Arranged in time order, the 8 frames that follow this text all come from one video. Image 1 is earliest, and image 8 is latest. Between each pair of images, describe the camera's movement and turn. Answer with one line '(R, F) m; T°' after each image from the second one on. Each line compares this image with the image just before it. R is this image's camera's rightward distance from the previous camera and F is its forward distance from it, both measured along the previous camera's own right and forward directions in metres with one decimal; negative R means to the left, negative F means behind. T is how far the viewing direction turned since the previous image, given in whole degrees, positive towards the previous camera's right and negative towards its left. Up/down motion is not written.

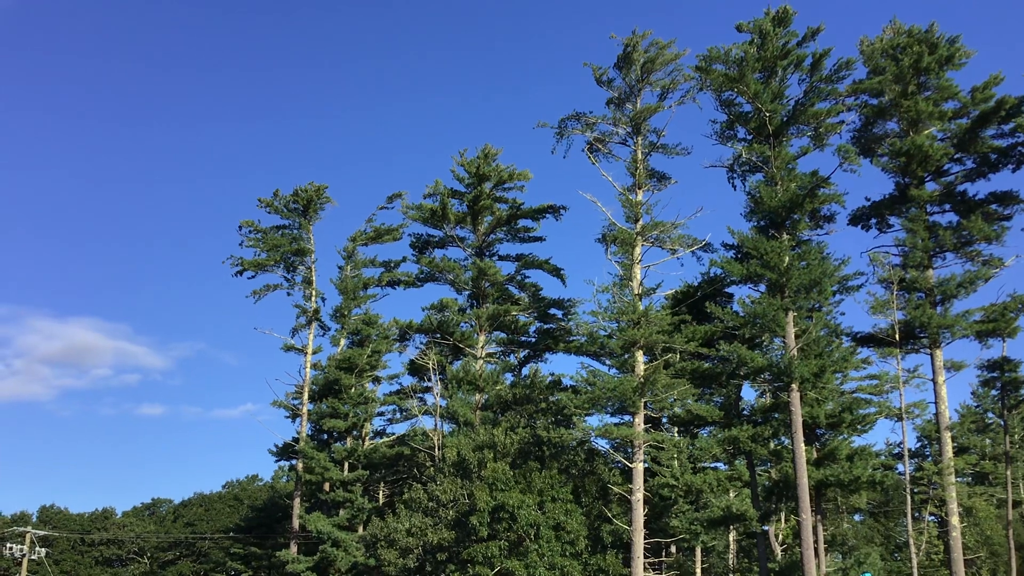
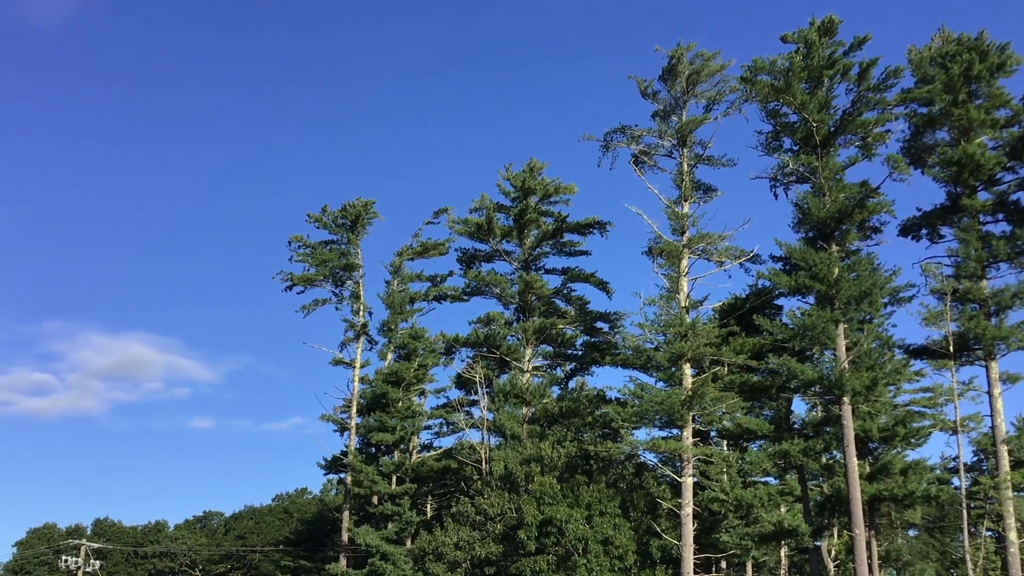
(0.0, -0.1) m; -3°
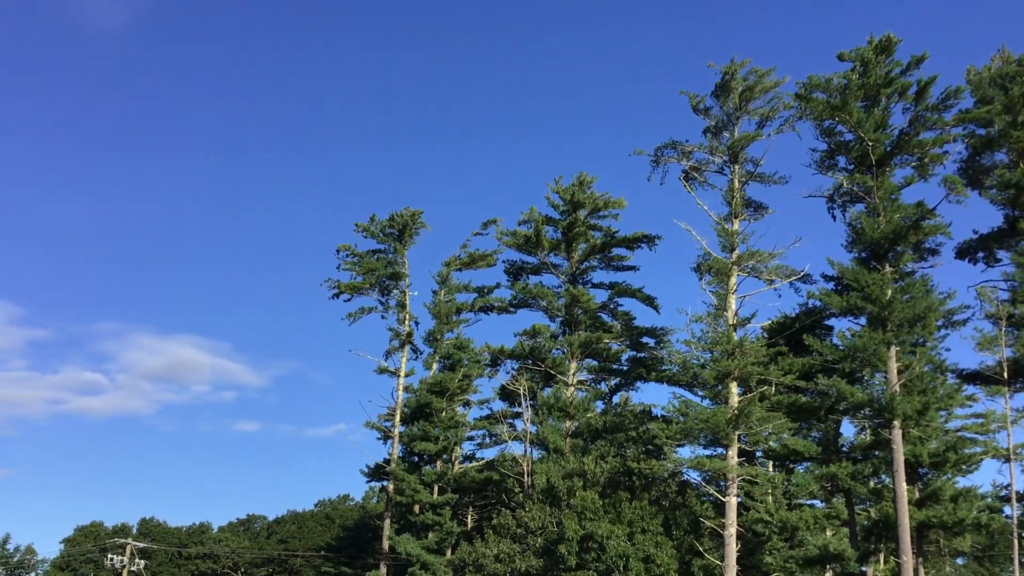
(0.0, -0.1) m; -3°
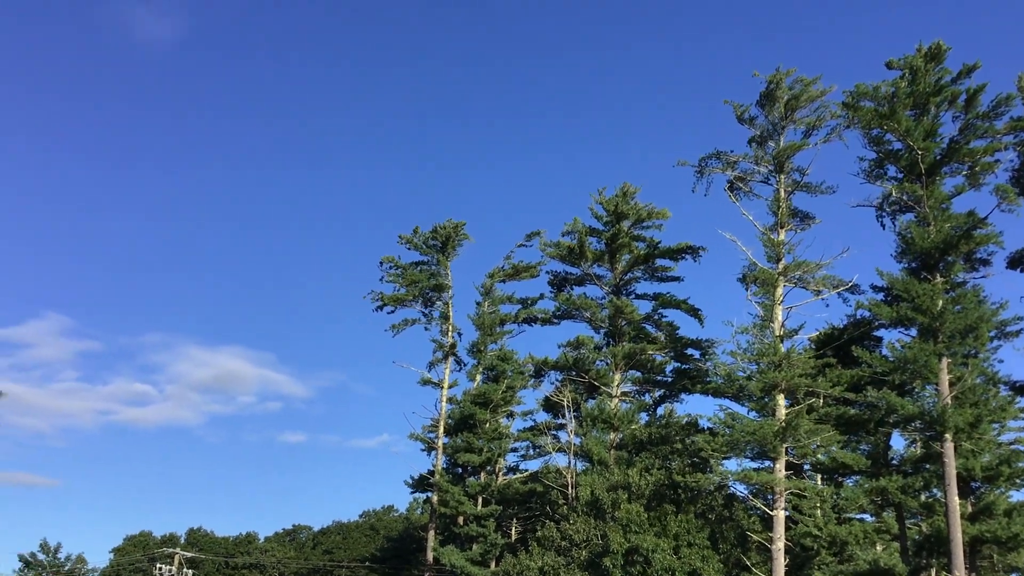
(0.0, -0.1) m; -3°
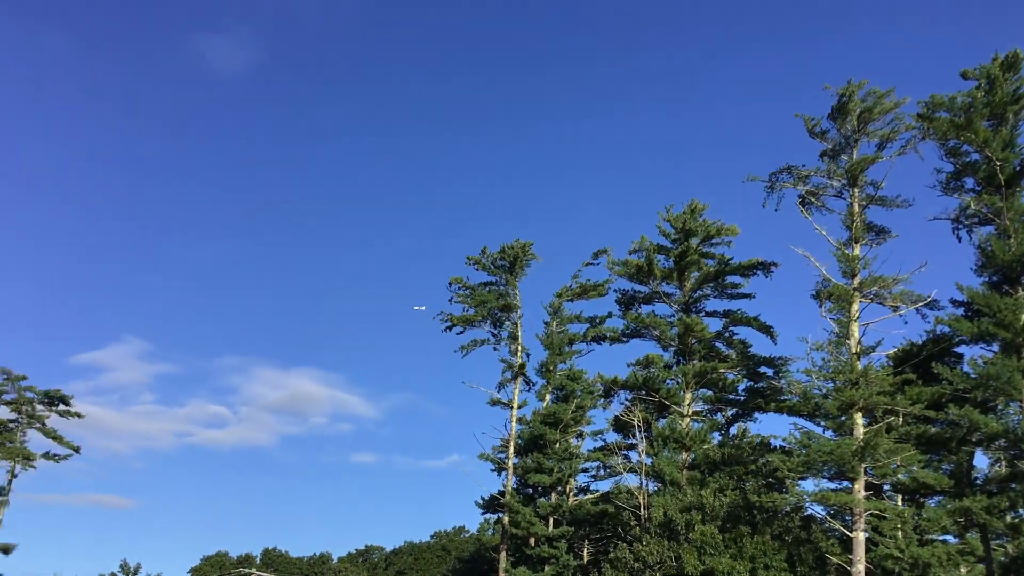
(-0.1, -0.3) m; -4°
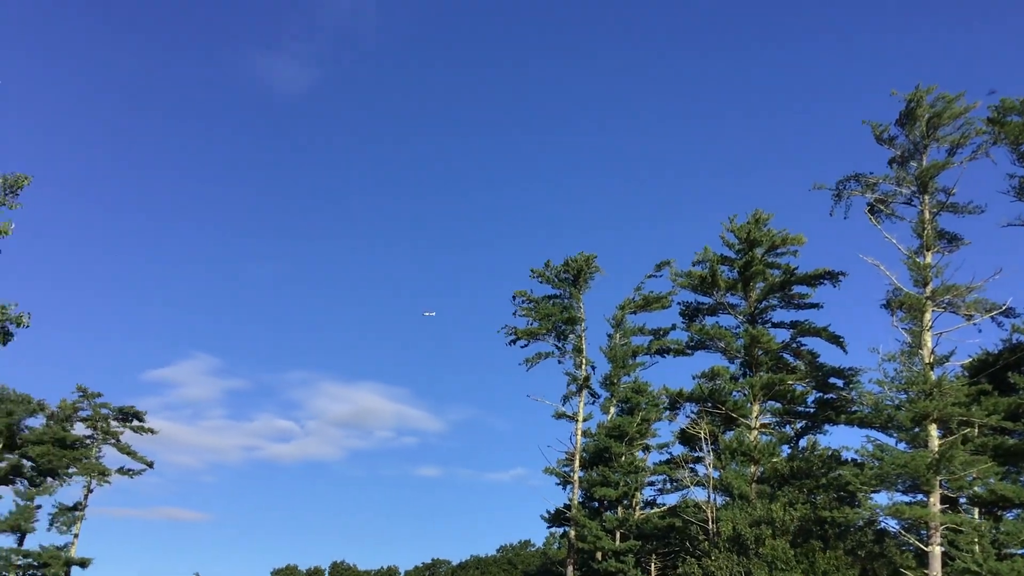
(-0.1, -0.6) m; -4°
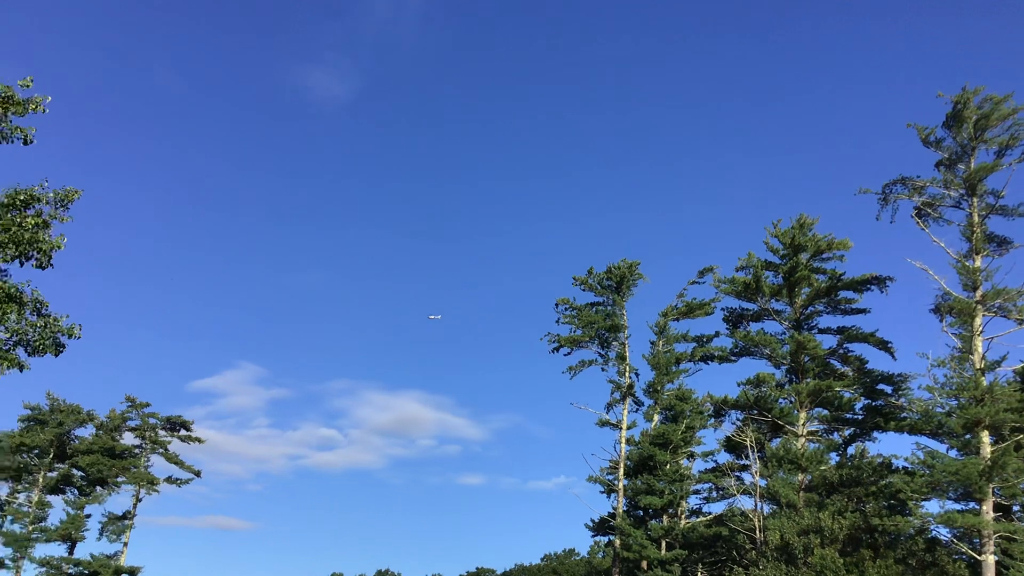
(-0.2, -0.6) m; -3°
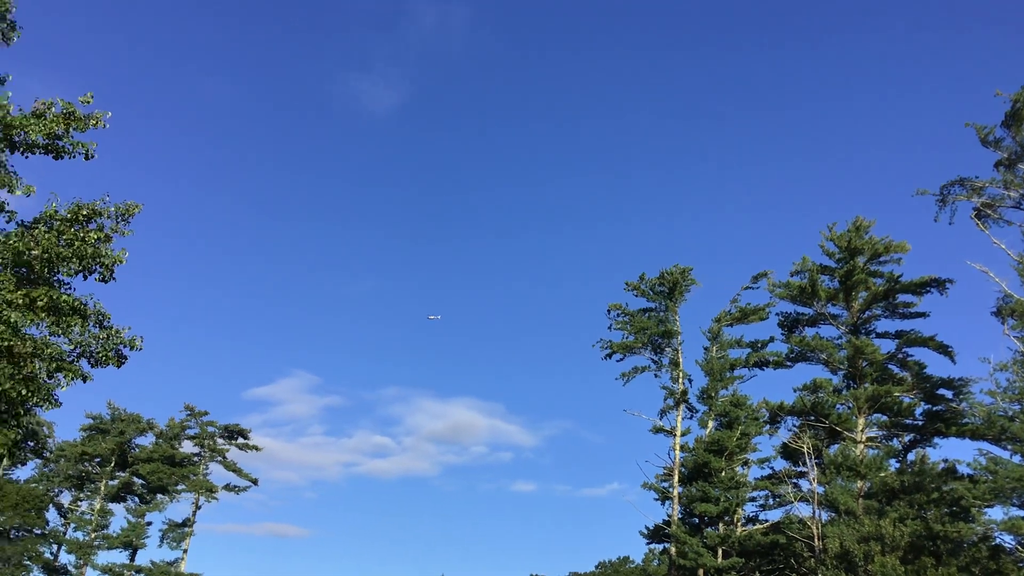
(-0.1, -0.7) m; -3°
